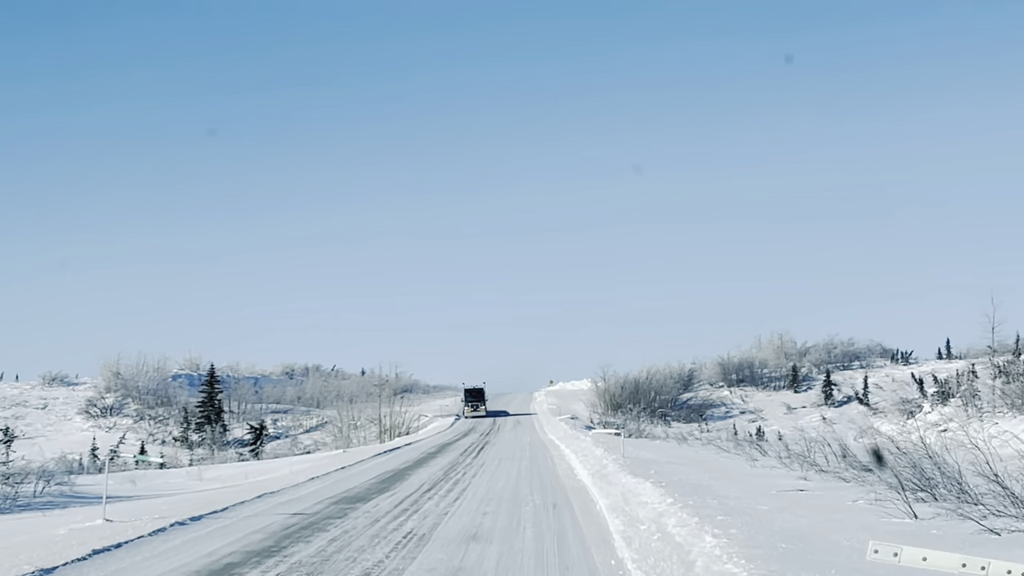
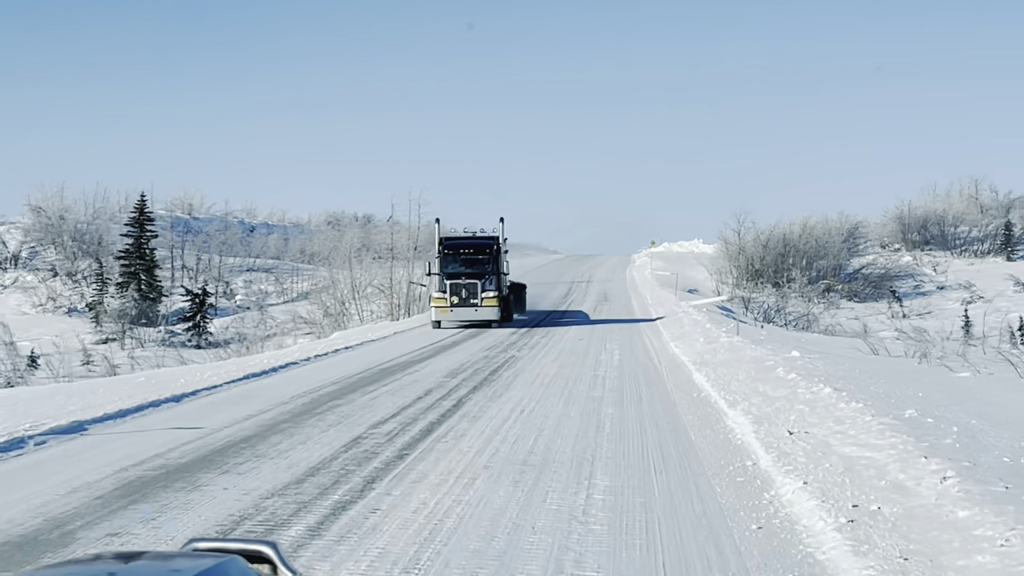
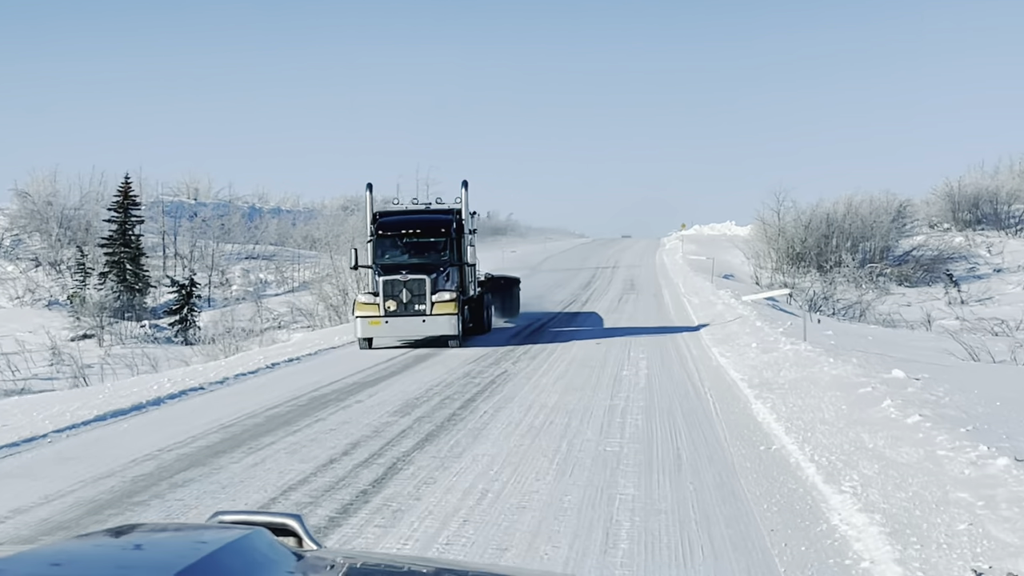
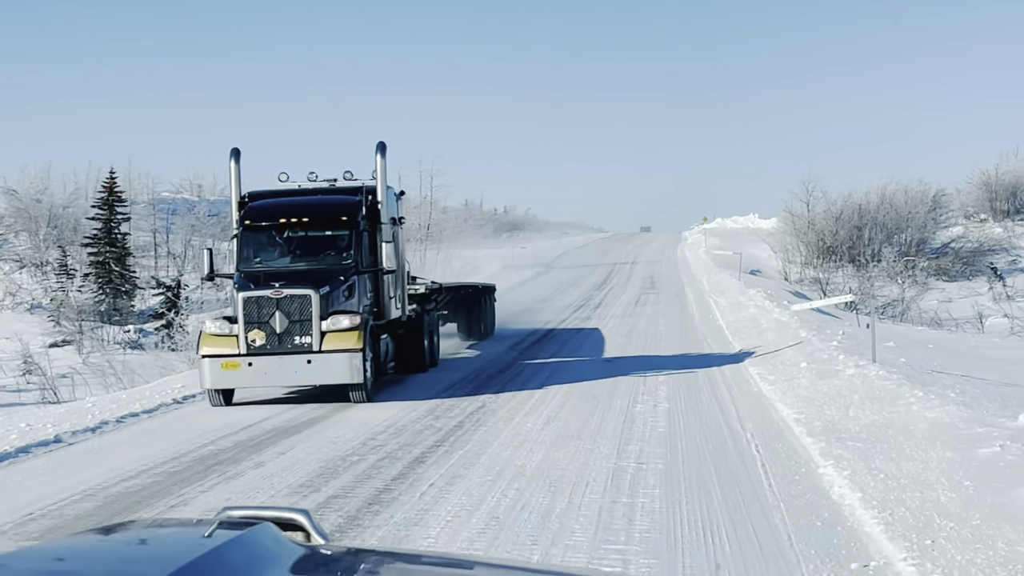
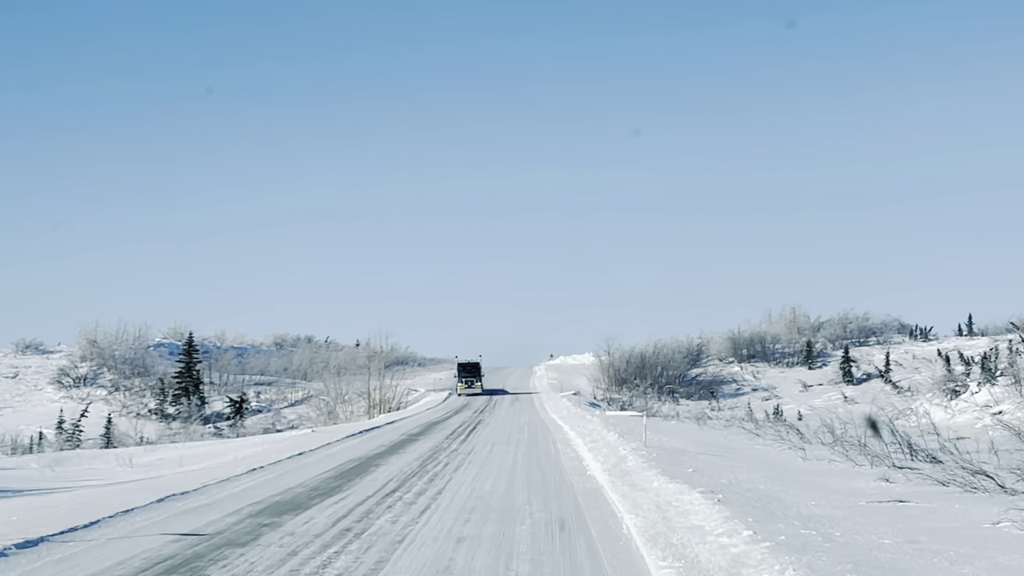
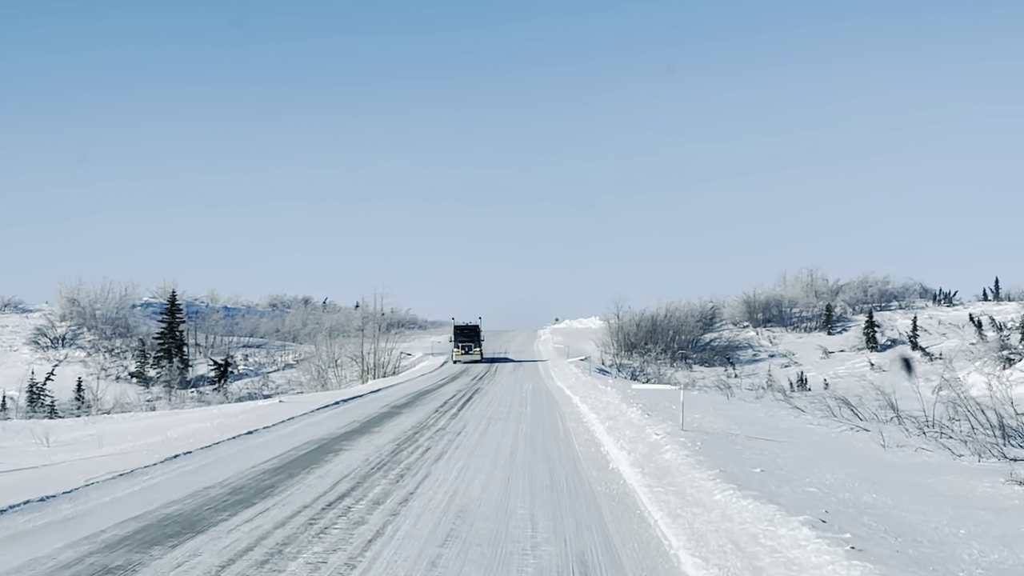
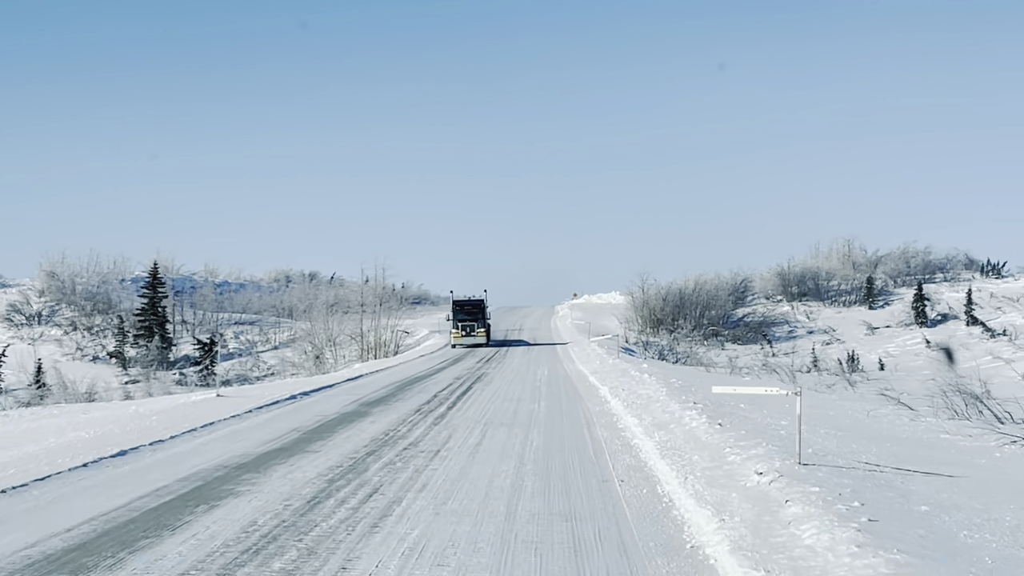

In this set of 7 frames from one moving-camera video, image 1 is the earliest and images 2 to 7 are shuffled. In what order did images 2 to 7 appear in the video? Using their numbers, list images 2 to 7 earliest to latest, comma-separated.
5, 6, 7, 2, 3, 4
